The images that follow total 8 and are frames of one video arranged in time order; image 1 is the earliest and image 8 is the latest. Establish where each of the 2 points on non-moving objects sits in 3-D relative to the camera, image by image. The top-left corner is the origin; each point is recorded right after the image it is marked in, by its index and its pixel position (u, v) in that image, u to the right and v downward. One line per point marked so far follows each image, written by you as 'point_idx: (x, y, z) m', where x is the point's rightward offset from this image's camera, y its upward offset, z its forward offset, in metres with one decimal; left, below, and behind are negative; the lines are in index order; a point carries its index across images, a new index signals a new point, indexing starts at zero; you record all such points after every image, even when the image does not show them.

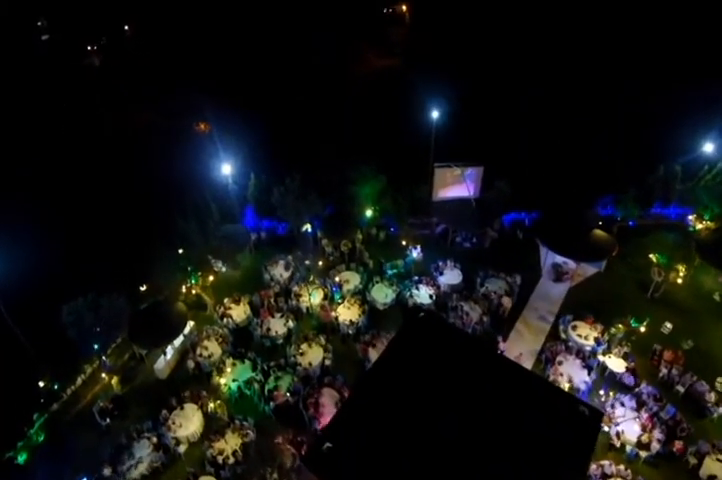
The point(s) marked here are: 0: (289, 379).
0: (-3.2, -6.1, +17.4) m
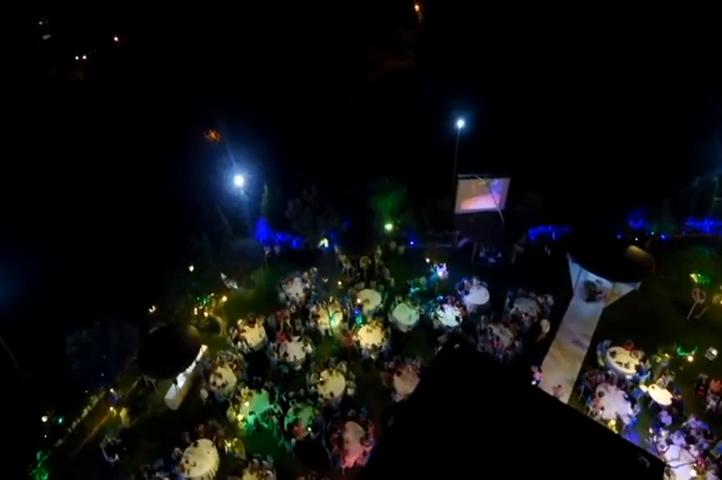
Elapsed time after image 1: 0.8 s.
0: (-2.1, -6.9, +16.1) m
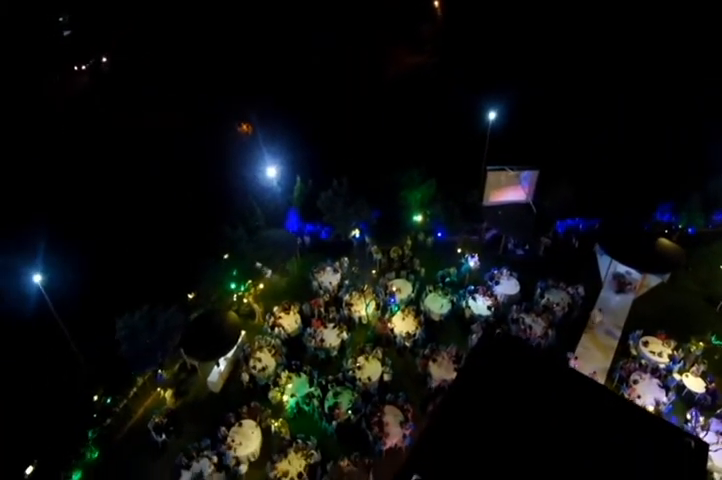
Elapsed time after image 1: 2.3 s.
0: (-0.5, -6.4, +16.5) m
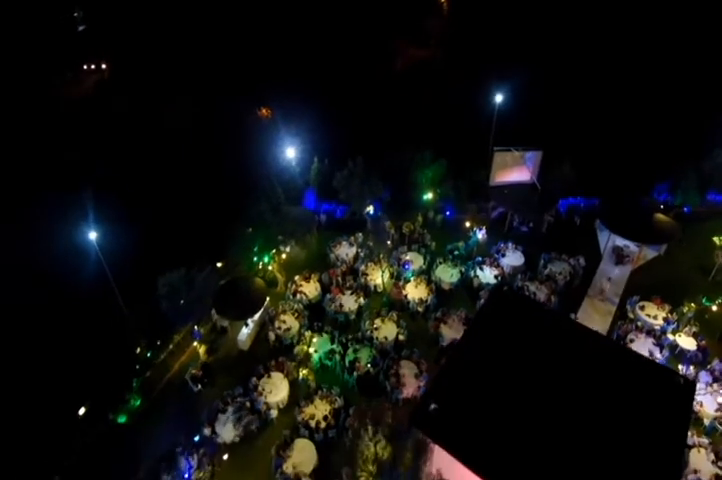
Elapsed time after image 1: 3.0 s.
0: (+0.3, -5.0, +18.0) m
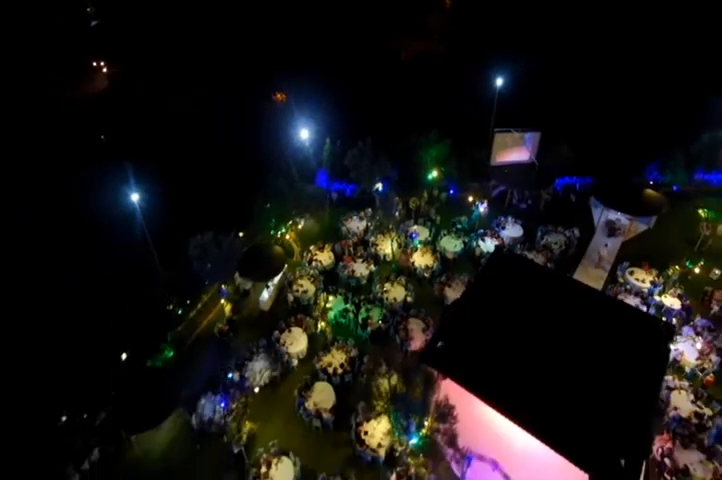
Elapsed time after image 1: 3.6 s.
0: (+0.9, -3.4, +19.7) m
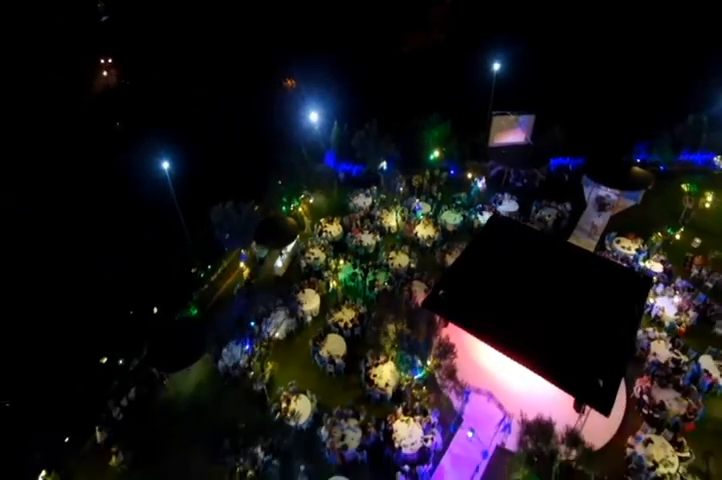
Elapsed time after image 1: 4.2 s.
0: (+1.3, -1.8, +21.4) m
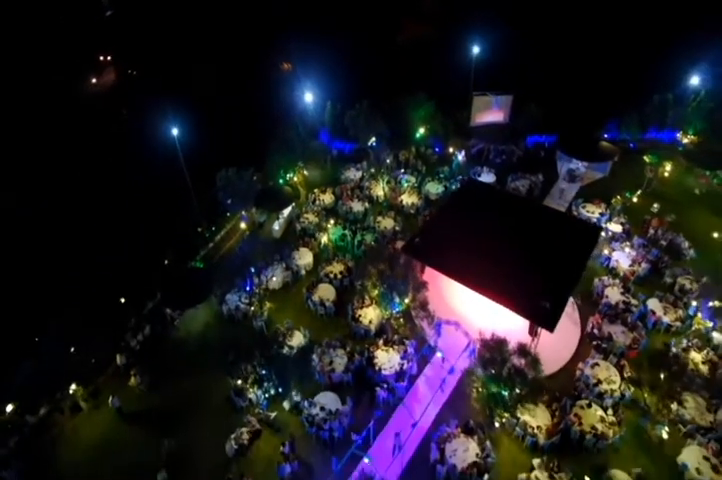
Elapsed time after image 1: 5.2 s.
0: (+0.7, +0.4, +23.8) m
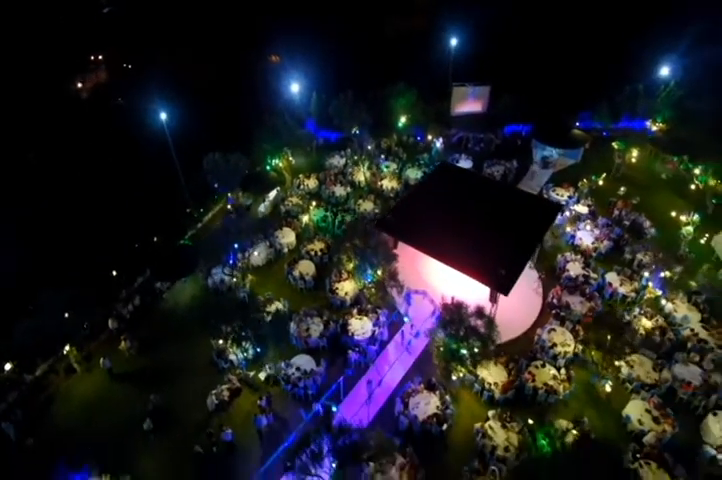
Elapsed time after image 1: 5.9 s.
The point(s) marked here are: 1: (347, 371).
0: (-0.6, +1.6, +25.1) m
1: (-0.6, -5.8, +17.8) m
